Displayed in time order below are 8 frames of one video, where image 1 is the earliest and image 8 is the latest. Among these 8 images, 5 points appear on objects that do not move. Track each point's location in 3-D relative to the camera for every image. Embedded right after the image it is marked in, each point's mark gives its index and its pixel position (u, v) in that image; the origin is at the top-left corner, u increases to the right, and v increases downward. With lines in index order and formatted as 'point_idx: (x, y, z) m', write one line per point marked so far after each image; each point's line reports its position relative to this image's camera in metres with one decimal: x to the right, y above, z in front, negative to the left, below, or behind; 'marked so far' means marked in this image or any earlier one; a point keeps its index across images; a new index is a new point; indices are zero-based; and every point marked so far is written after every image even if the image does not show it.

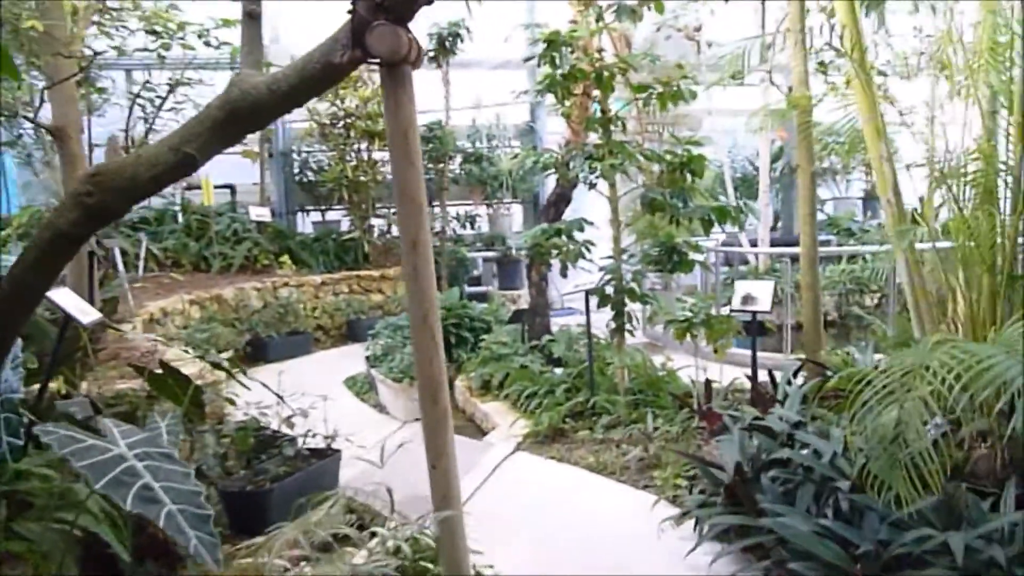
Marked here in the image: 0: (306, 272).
0: (-1.5, +0.1, +6.5) m
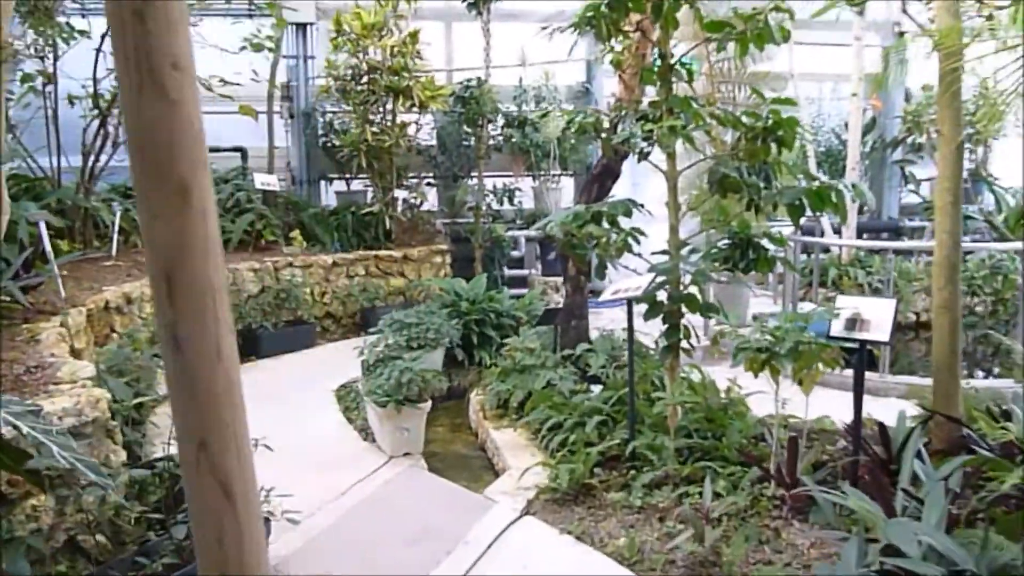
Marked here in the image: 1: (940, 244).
0: (-1.2, +0.2, +5.7) m
1: (+1.2, +0.1, +2.5) m
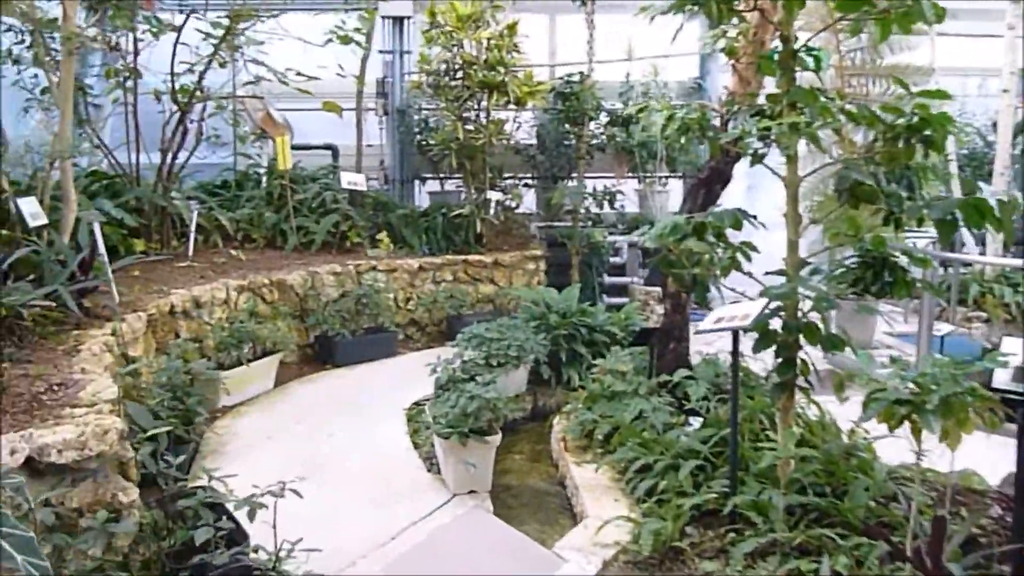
0: (-0.7, +0.2, +5.4) m
1: (+1.4, 0.0, +1.9) m
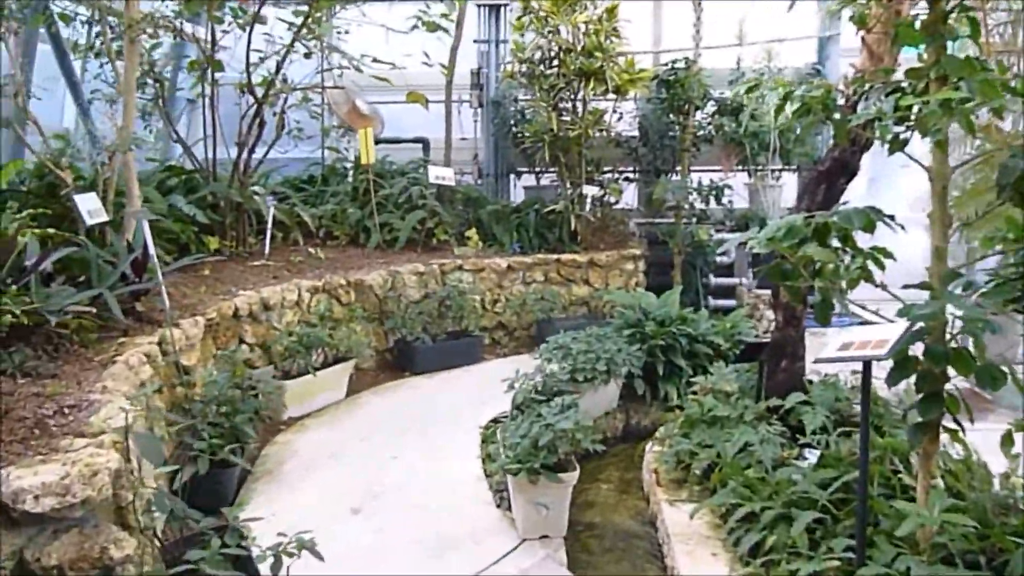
0: (-0.1, +0.2, +5.0) m
1: (+1.5, 0.0, +1.4) m
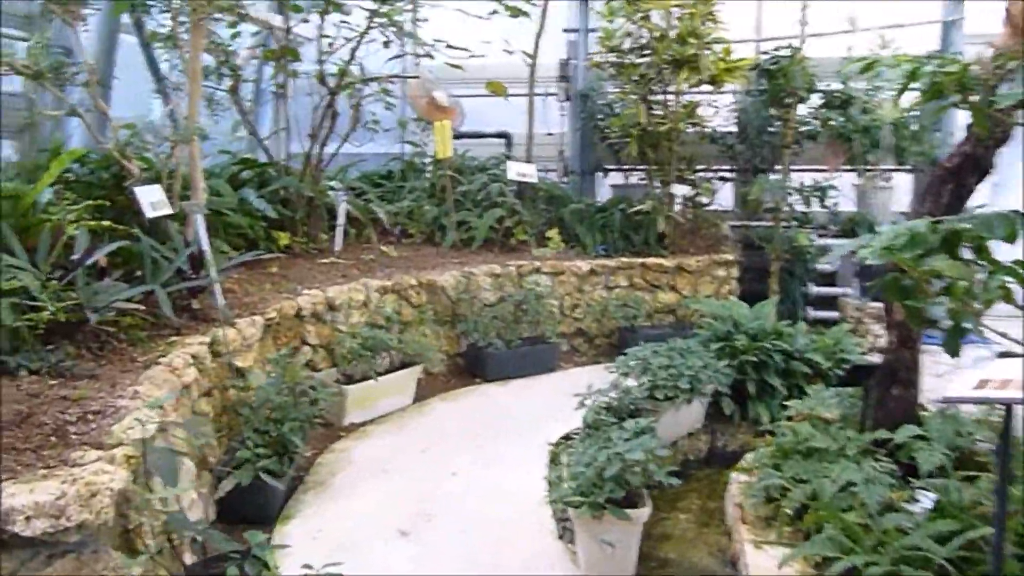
0: (+0.3, +0.2, +4.8) m
1: (+1.5, -0.1, +1.0) m
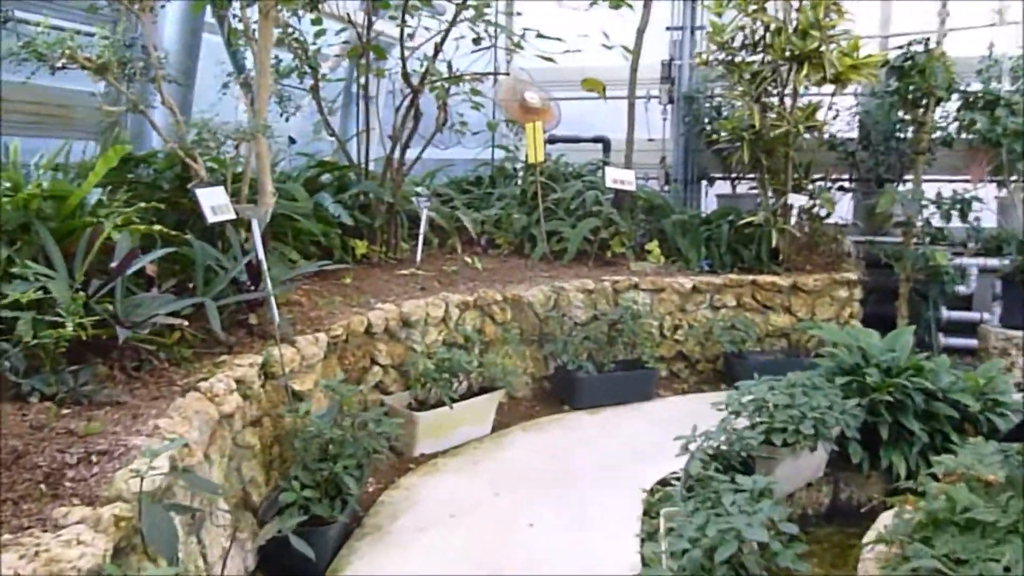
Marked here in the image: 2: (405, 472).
0: (+0.8, +0.1, +4.3) m
1: (+1.6, -0.2, +0.4) m
2: (-0.3, -0.6, +2.8) m
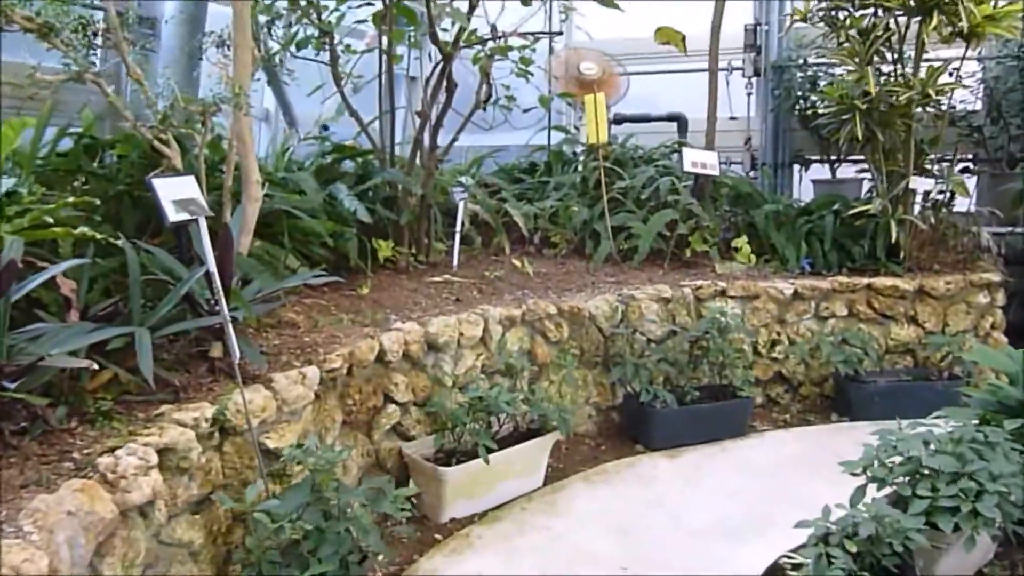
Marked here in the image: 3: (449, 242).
0: (+1.1, +0.1, +3.6) m
1: (+1.5, -0.2, -0.4) m
2: (-0.2, -0.6, +2.1) m
3: (-0.2, +0.2, +3.4) m
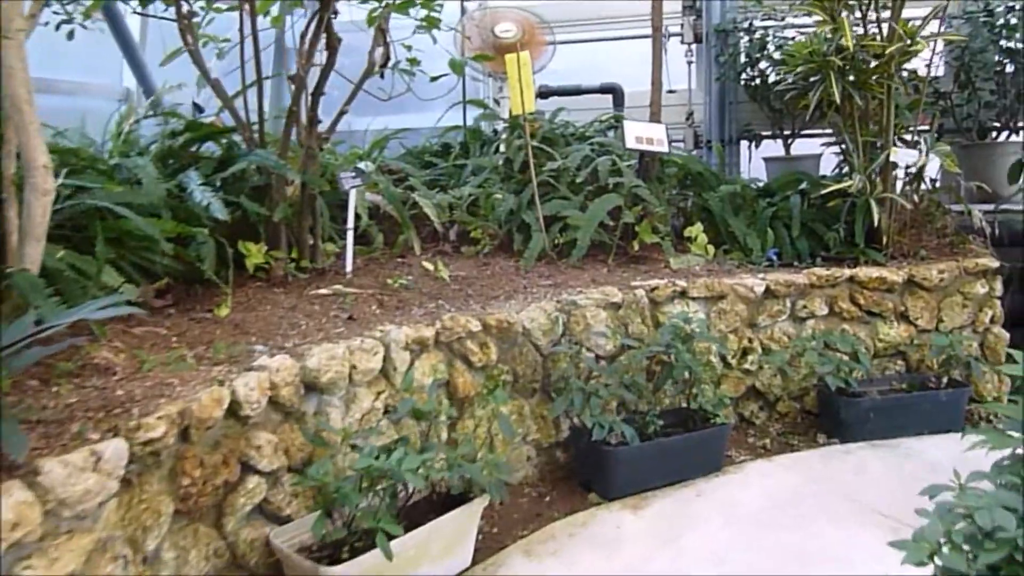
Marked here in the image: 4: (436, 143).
0: (+0.8, +0.1, +3.0) m
1: (+1.6, -0.2, -0.9) m
2: (-0.3, -0.7, +1.5) m
3: (-0.5, +0.1, +2.7) m
4: (-0.3, +0.6, +3.4) m
